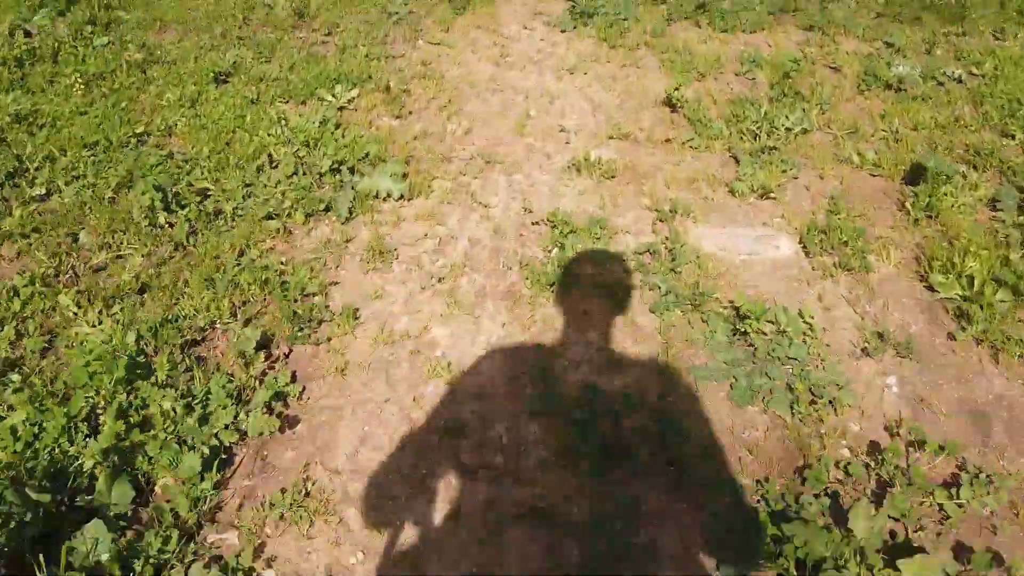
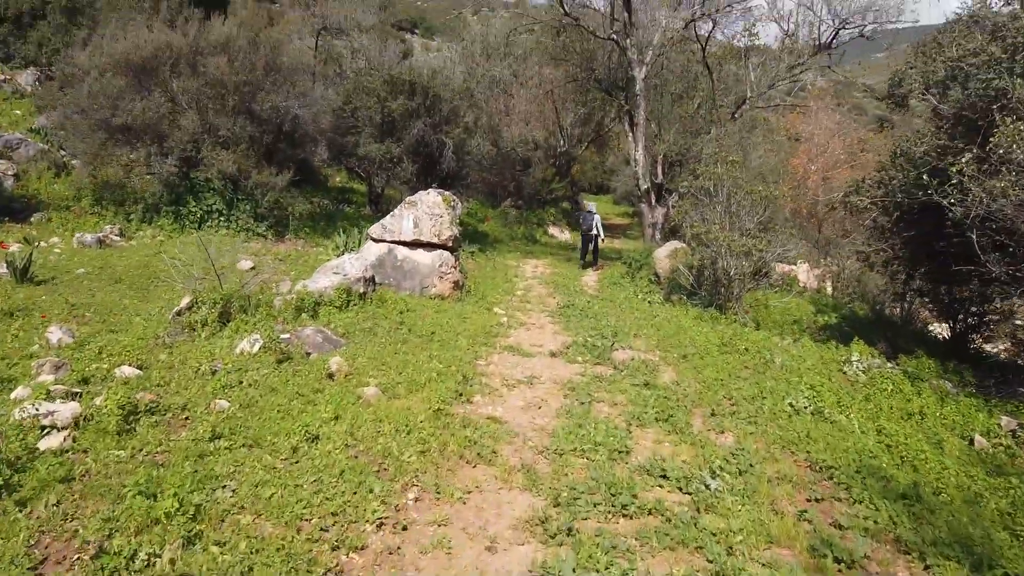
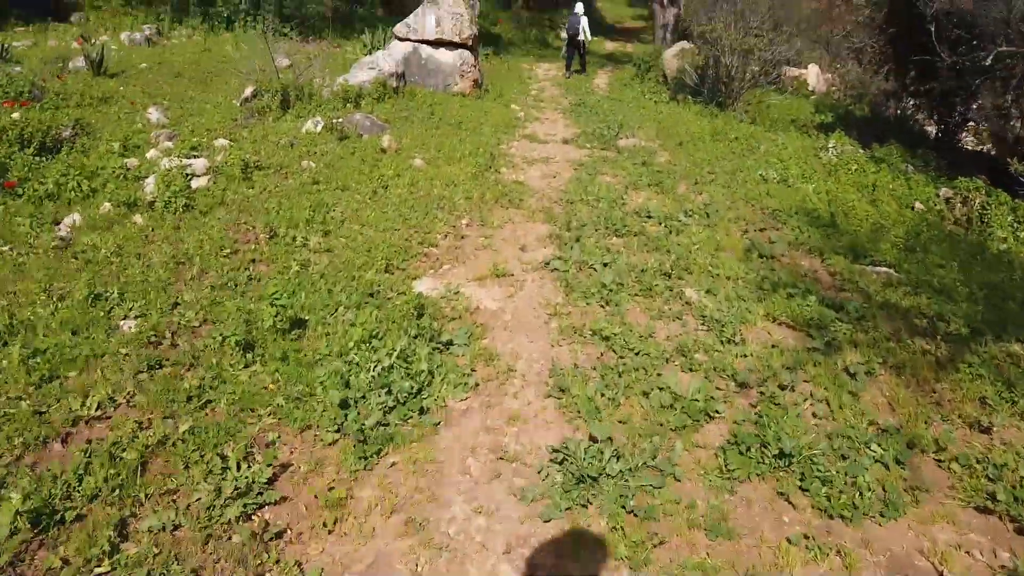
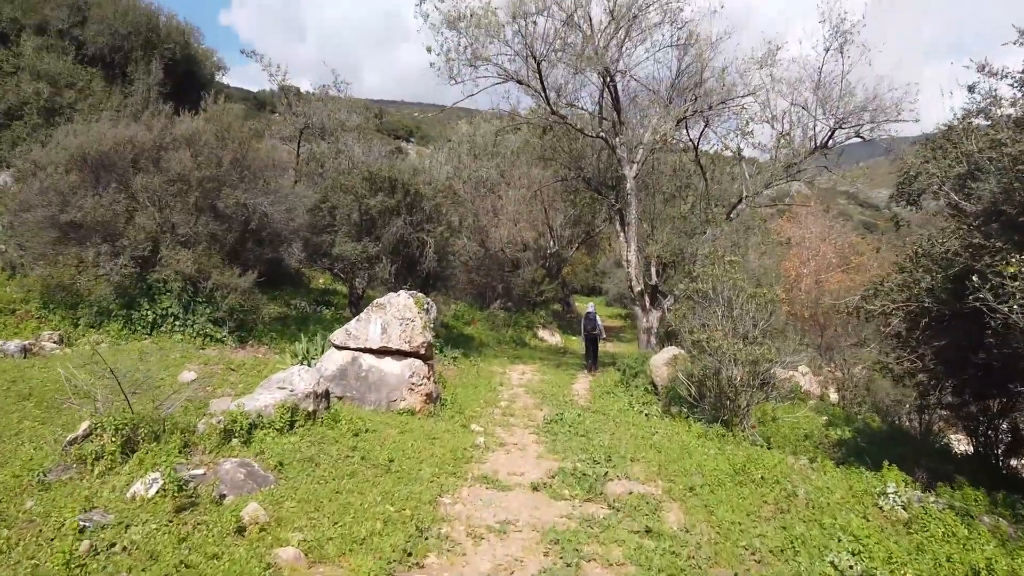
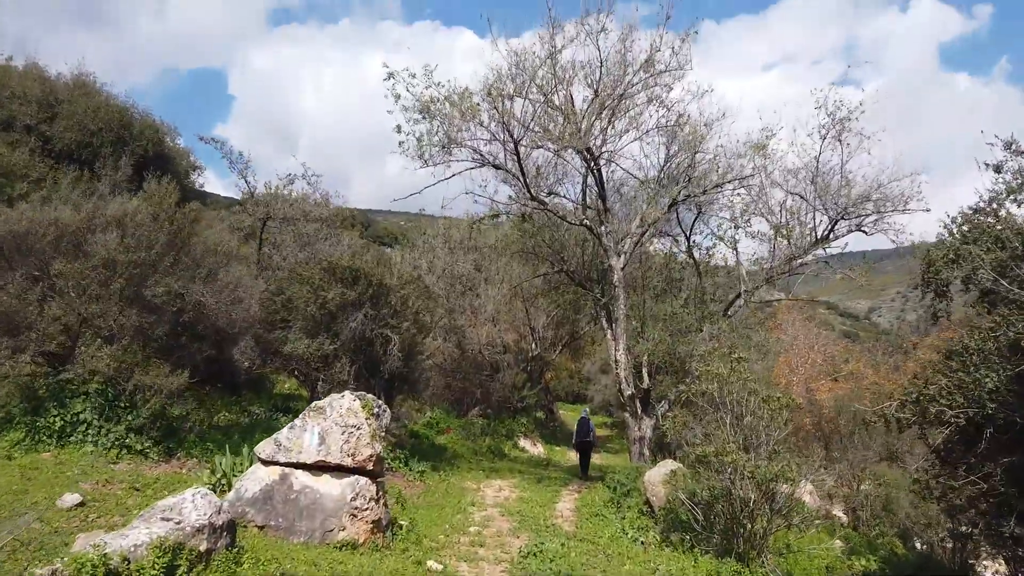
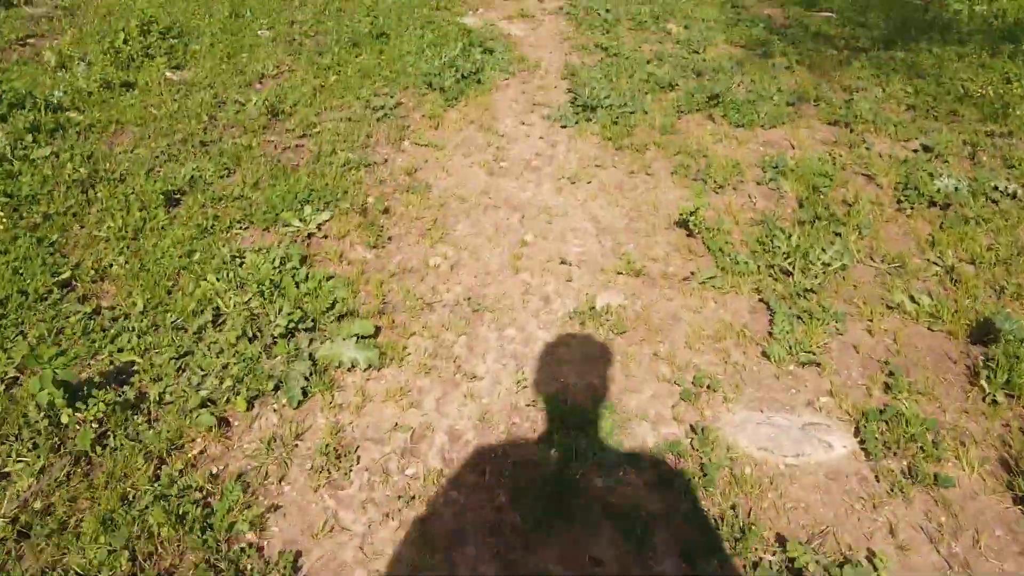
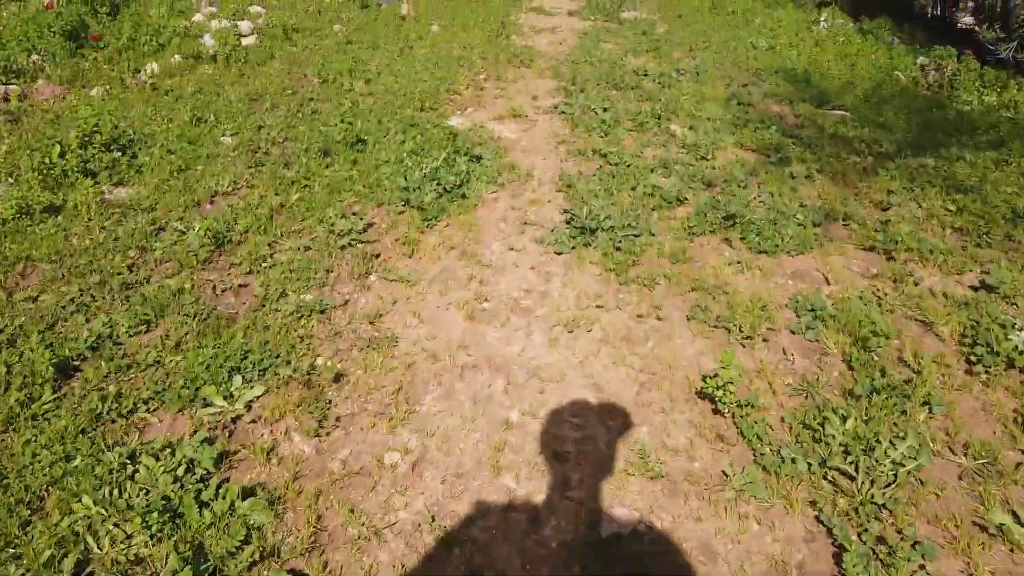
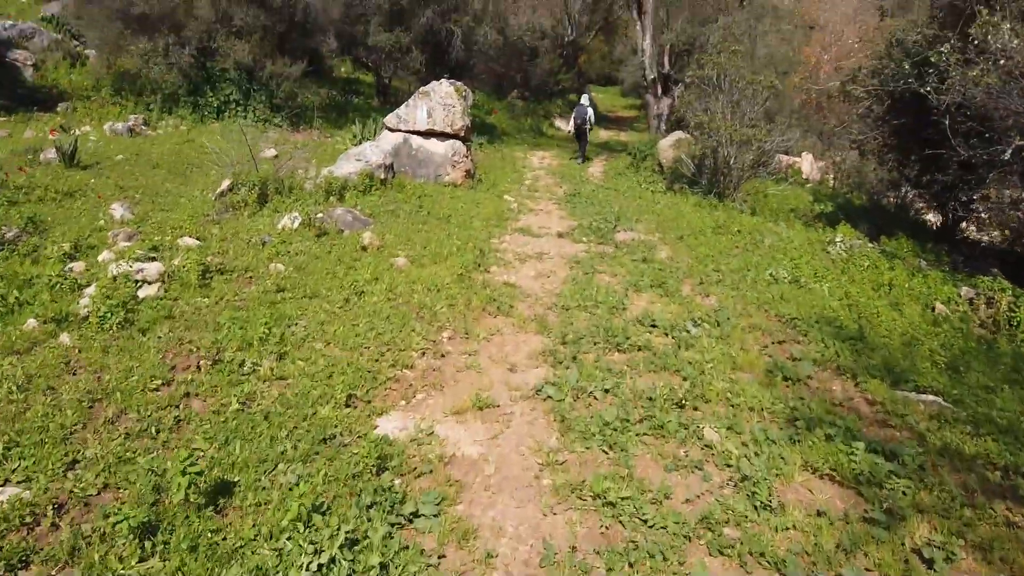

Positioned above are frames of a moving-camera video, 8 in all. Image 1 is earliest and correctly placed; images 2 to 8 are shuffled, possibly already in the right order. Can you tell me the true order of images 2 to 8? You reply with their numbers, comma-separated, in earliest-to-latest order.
6, 7, 3, 8, 2, 4, 5
